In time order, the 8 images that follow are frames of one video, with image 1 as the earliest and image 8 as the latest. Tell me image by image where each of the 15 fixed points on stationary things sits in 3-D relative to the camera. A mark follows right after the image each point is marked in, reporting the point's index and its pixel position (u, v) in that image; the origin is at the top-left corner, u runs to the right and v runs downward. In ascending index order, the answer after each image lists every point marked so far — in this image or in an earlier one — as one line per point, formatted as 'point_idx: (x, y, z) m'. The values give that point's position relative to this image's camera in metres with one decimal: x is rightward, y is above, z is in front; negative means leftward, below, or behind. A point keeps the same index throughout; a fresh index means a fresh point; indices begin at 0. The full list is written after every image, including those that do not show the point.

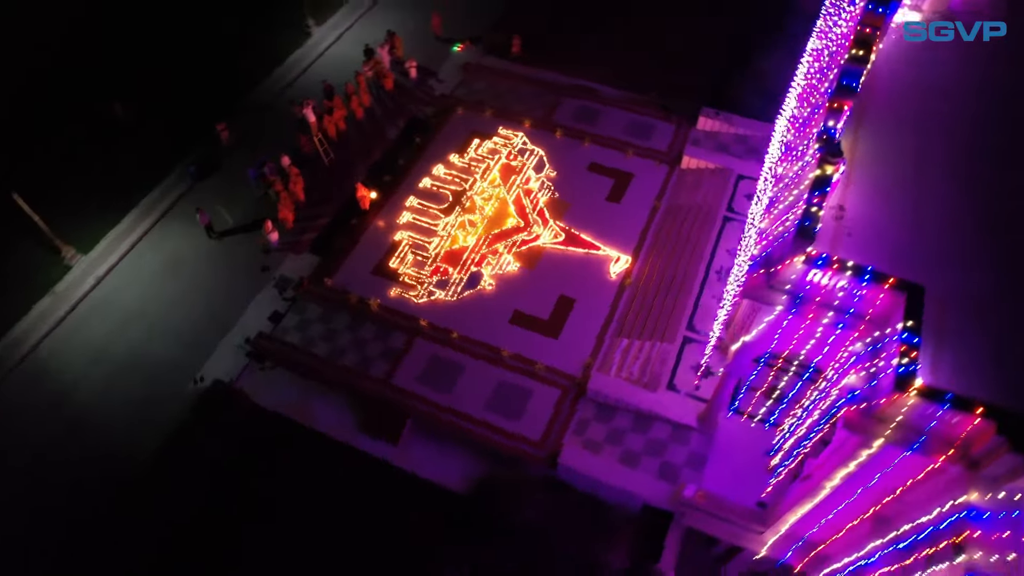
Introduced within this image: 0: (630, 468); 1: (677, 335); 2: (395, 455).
0: (+2.4, -3.6, +13.0) m
1: (+3.8, -1.1, +14.6) m
2: (-2.5, -3.6, +14.0) m
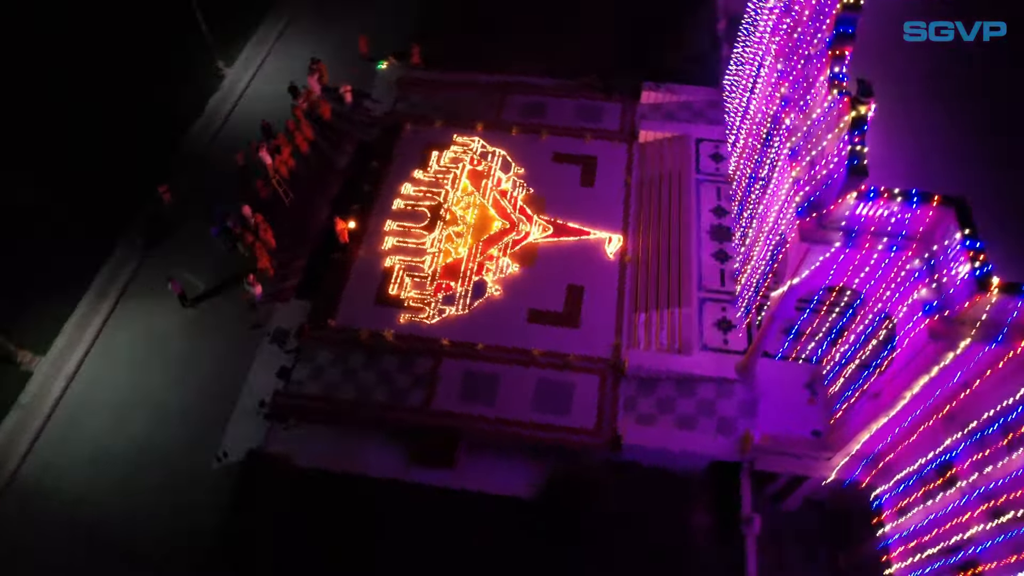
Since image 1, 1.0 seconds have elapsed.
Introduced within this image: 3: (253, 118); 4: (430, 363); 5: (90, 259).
0: (+3.7, -3.0, +13.5) m
1: (+4.3, -0.2, +15.2) m
2: (-1.1, -4.0, +13.7) m
3: (-7.9, +5.2, +19.9) m
4: (-1.8, -1.7, +14.8) m
5: (-11.0, +0.7, +17.0) m
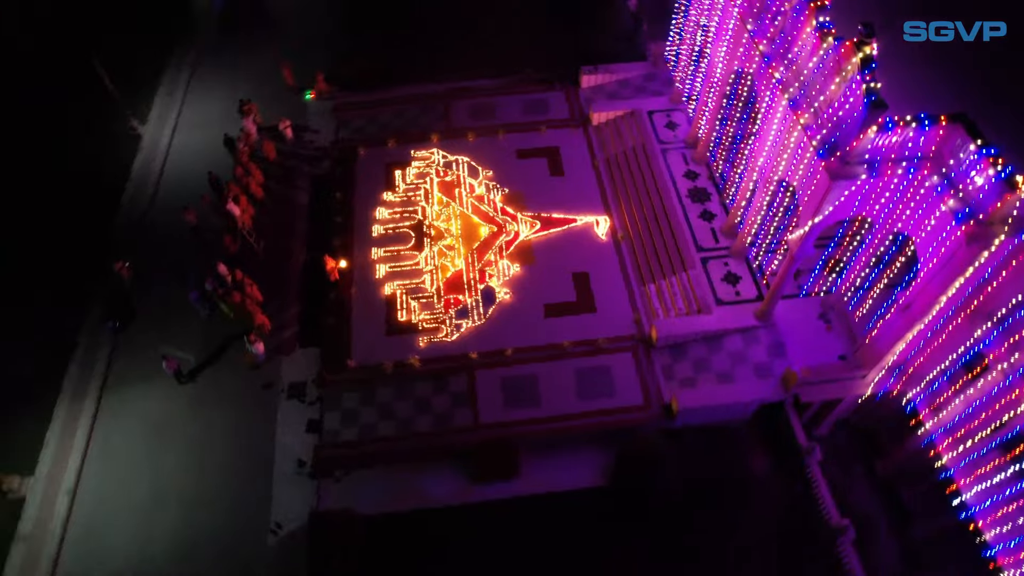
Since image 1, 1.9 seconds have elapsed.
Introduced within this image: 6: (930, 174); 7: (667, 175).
0: (+4.8, -2.1, +14.1) m
1: (+4.5, +0.7, +15.8) m
2: (+0.3, -4.1, +13.6) m
3: (-9.2, +3.3, +18.6) m
4: (-1.0, -2.0, +14.6) m
5: (-10.7, -1.7, +15.2) m
6: (+6.9, +1.9, +10.7) m
7: (+4.2, +3.0, +17.5) m
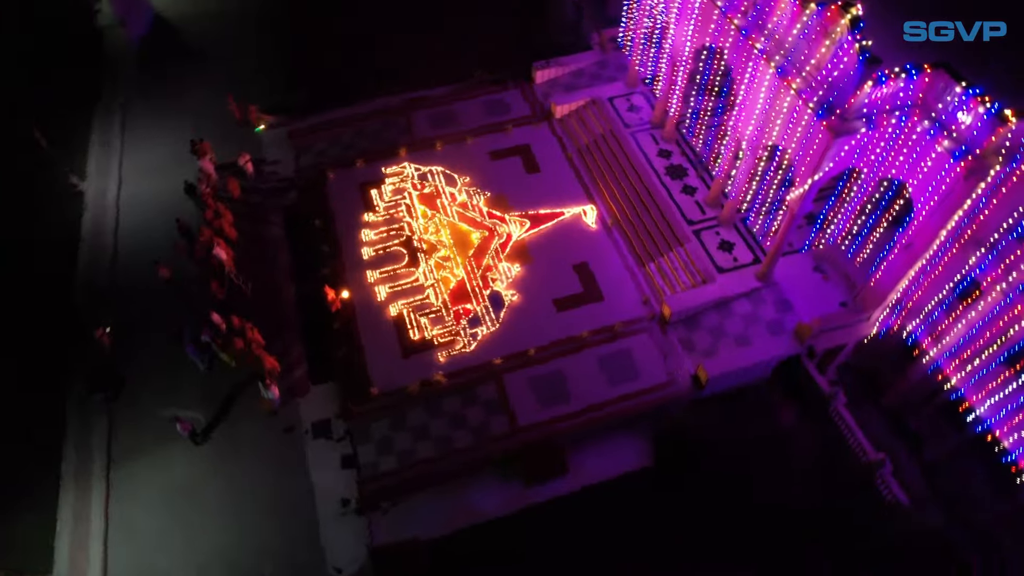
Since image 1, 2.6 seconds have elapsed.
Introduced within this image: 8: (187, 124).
0: (+5.4, -1.3, +14.7) m
1: (+4.5, +1.4, +16.3) m
2: (+1.4, -4.0, +13.6) m
3: (-9.7, +1.7, +17.5) m
4: (-0.4, -2.2, +14.5) m
5: (-10.0, -3.3, +14.0) m
6: (+7.2, +3.0, +11.5) m
7: (+3.6, +3.6, +17.9) m
8: (-10.0, +5.1, +19.8) m
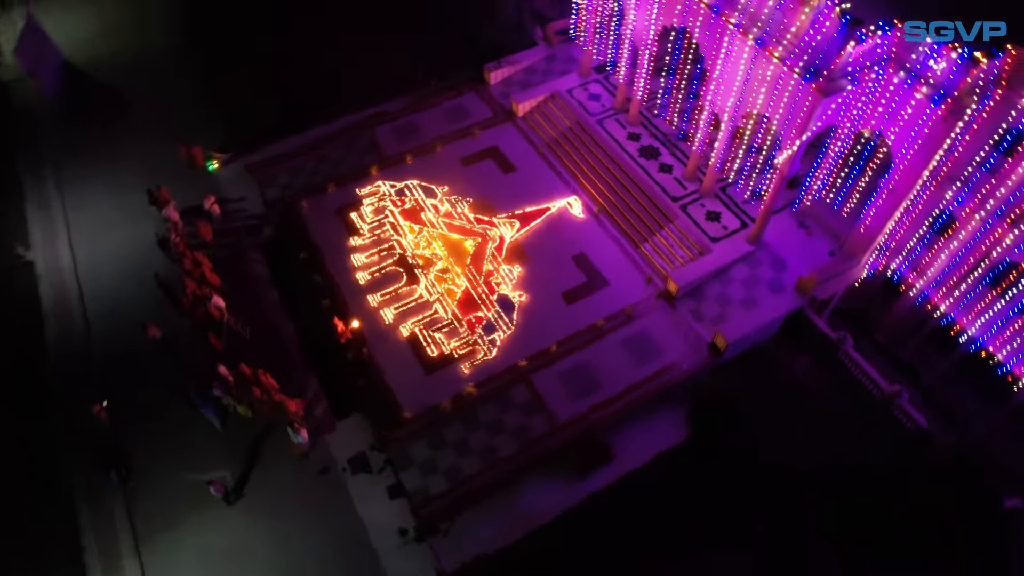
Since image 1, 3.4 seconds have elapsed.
0: (+5.8, -0.4, +15.3) m
1: (+4.3, +2.0, +16.9) m
2: (+2.4, -3.8, +13.9) m
3: (-9.8, +0.1, +16.4) m
4: (+0.3, -2.2, +14.5) m
5: (-8.9, -4.9, +12.9) m
6: (+7.2, +4.1, +12.3) m
7: (+2.9, +4.1, +18.3) m
8: (-10.9, +3.3, +18.6) m
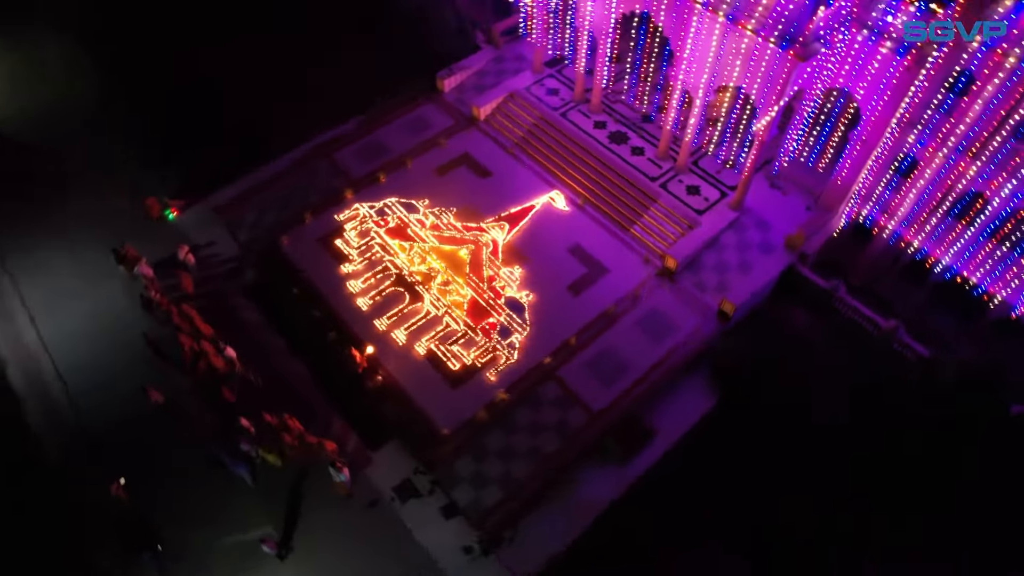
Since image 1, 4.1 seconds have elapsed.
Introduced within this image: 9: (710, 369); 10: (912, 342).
0: (+5.9, +0.5, +16.1) m
1: (+3.9, +2.7, +17.4) m
2: (+3.3, -3.3, +14.2) m
3: (-9.6, -1.5, +15.2) m
4: (+0.9, -2.2, +14.6) m
5: (-7.4, -6.3, +11.9) m
6: (+7.0, +5.2, +13.2) m
7: (+2.0, +4.4, +18.7) m
8: (-11.4, +1.5, +17.3) m
9: (+4.6, -1.9, +15.2) m
10: (+9.4, -1.3, +15.2) m
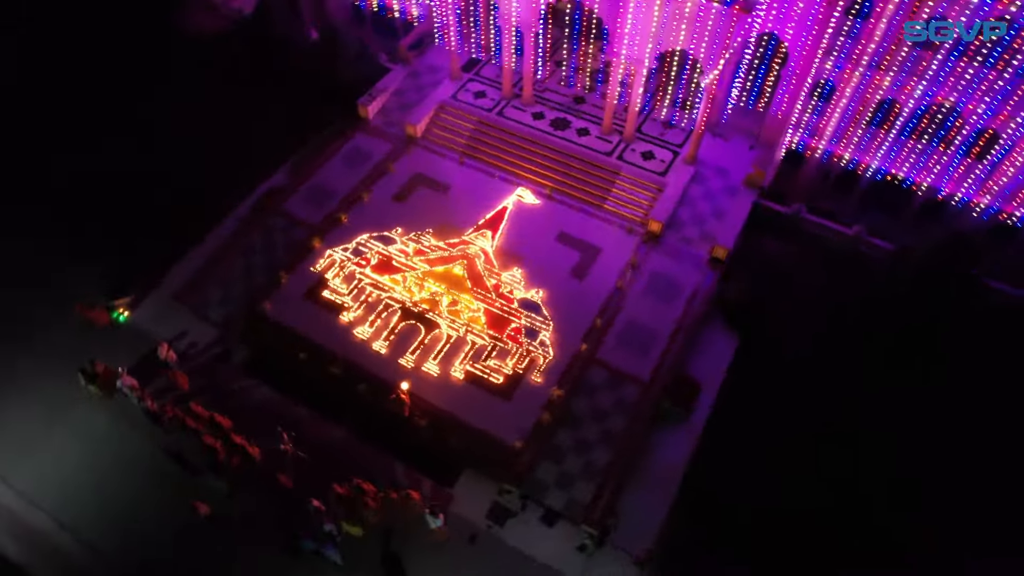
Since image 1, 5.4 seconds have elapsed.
0: (+5.7, +2.0, +17.3) m
1: (+2.9, +3.5, +18.1) m
2: (+4.6, -2.3, +15.0) m
3: (-8.2, -4.0, +13.4) m
4: (+2.0, -1.8, +14.9) m
5: (-4.3, -7.9, +10.7) m
6: (+6.0, +6.9, +14.6) m
7: (+0.4, +4.7, +19.0) m
8: (-11.2, -1.7, +15.0) m
9: (+5.2, -0.7, +16.2) m
10: (+9.6, +1.2, +17.1) m
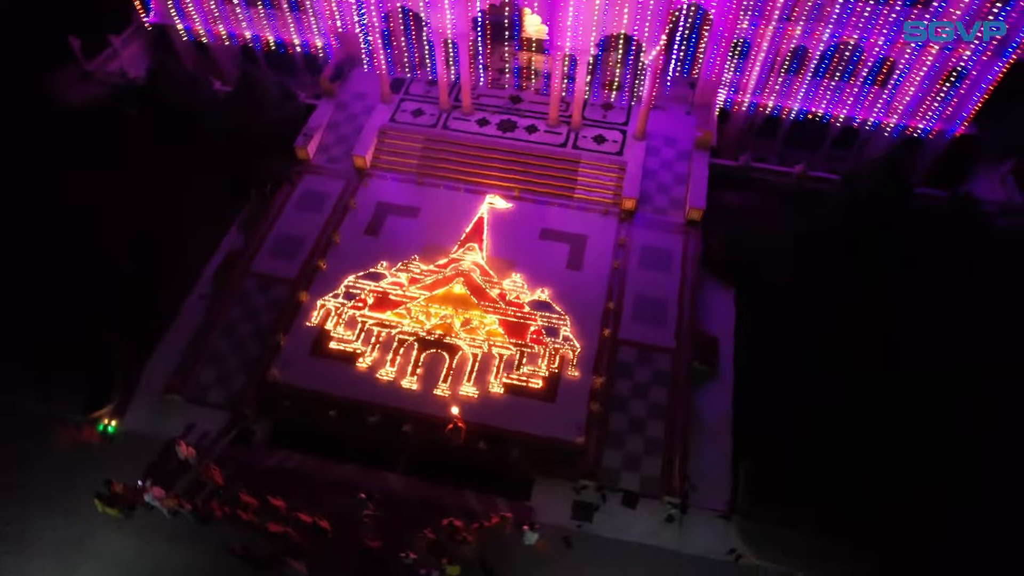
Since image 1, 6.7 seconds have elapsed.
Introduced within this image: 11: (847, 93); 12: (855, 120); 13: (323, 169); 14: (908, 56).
0: (+4.9, +3.1, +18.3) m
1: (+1.7, +3.9, +18.6) m
2: (+5.3, -1.3, +16.0) m
3: (-6.3, -5.9, +12.1) m
4: (+2.7, -1.4, +15.3) m
5: (-1.2, -8.7, +10.2) m
6: (+4.5, +8.0, +15.7) m
7: (-1.1, +4.4, +19.0) m
8: (-10.0, -4.4, +13.1) m
9: (+5.2, +0.4, +17.2) m
10: (+8.8, +3.3, +18.9) m
11: (+9.8, +5.7, +19.0) m
12: (+10.4, +5.1, +19.7) m
13: (-5.4, +3.4, +18.8) m
14: (+10.7, +6.3, +17.6) m
